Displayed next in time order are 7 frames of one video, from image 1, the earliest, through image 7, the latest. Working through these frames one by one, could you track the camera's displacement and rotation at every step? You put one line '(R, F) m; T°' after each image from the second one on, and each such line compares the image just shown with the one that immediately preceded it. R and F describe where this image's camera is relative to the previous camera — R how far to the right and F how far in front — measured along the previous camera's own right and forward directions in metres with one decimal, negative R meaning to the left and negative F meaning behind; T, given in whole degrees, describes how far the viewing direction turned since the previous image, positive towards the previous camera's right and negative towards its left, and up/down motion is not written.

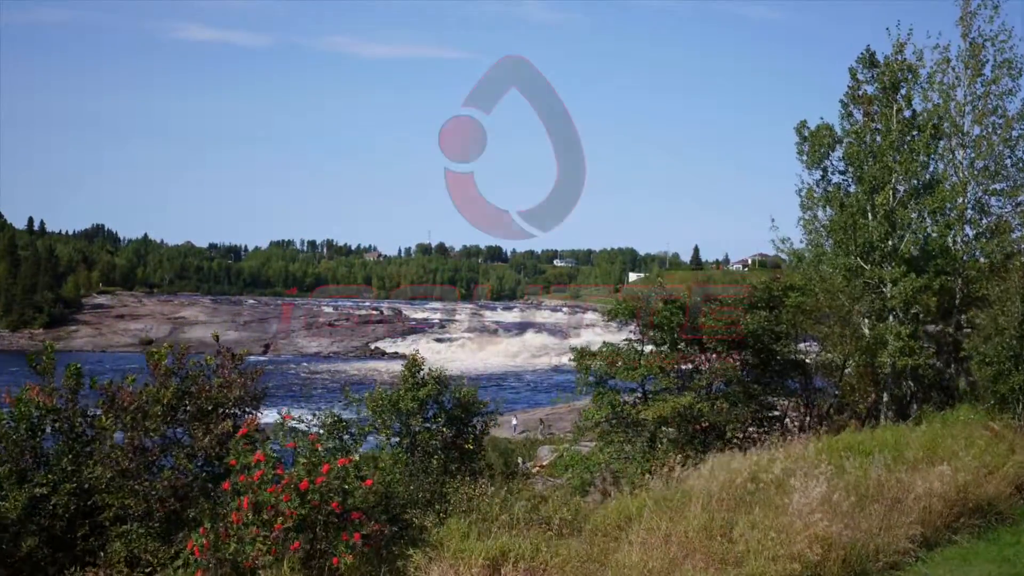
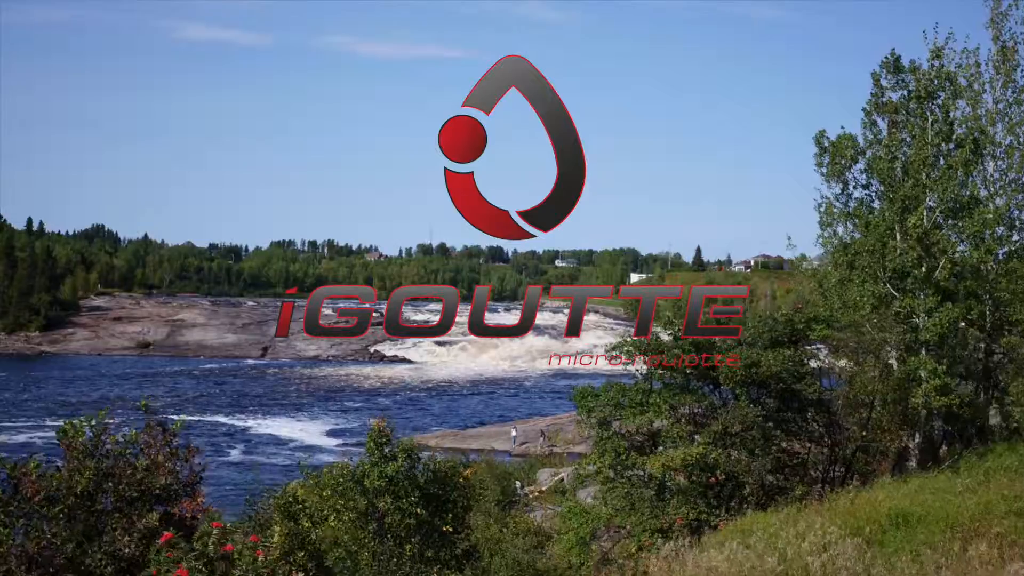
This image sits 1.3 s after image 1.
(+0.1, +0.8) m; 0°
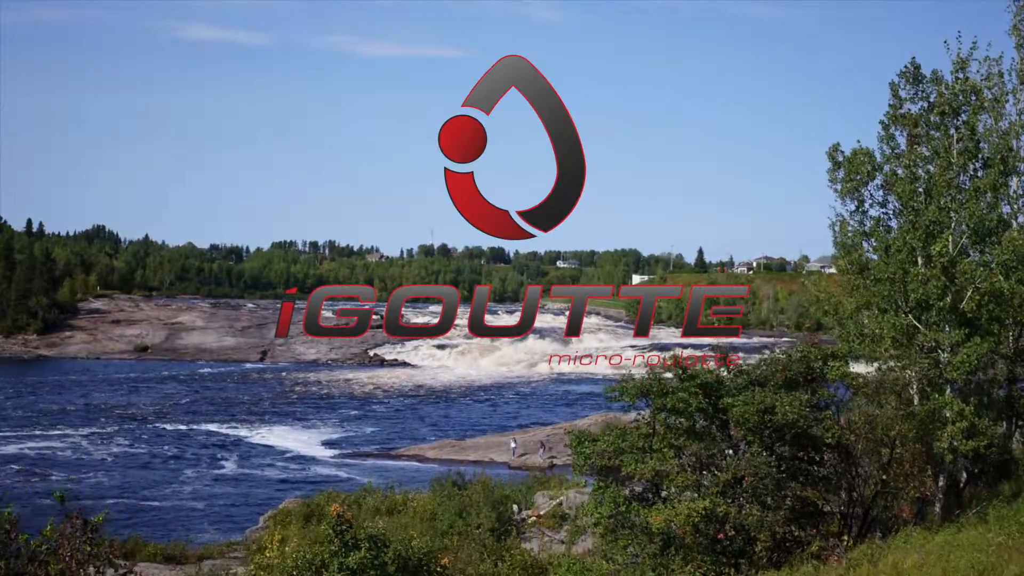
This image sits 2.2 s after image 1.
(+0.1, +0.6) m; 0°
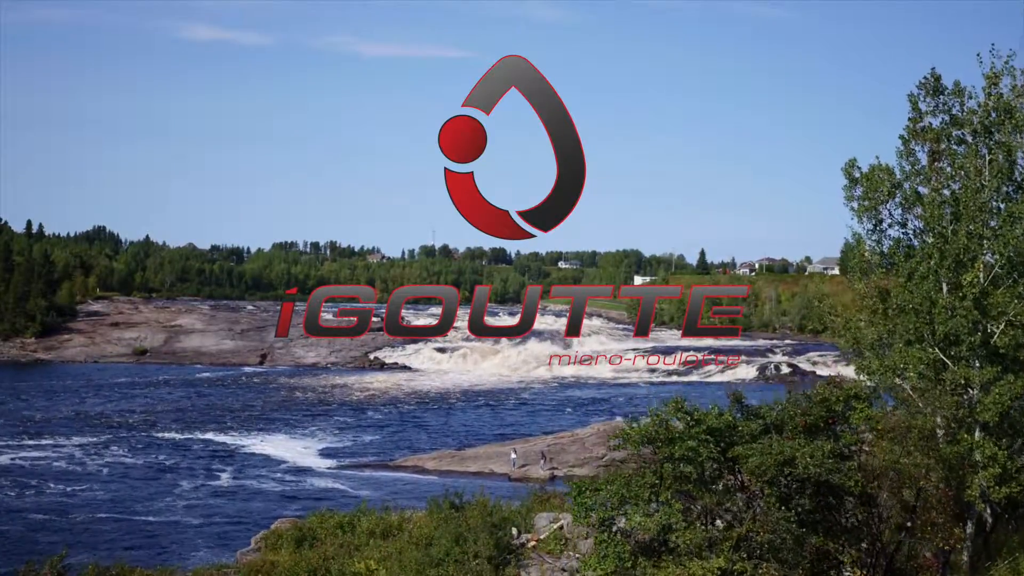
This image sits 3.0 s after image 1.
(0.0, +0.5) m; 0°
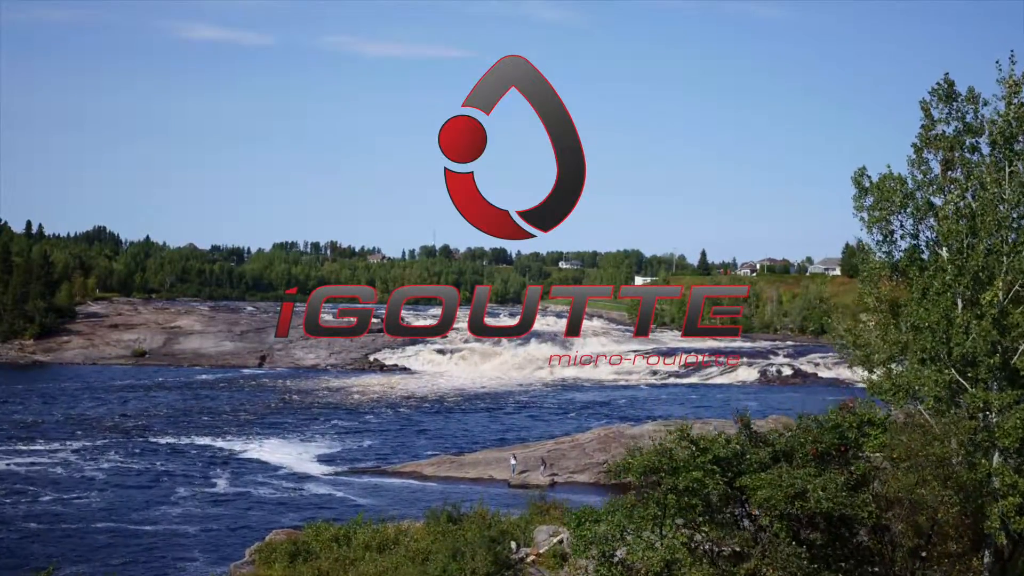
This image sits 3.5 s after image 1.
(0.0, +0.3) m; 0°
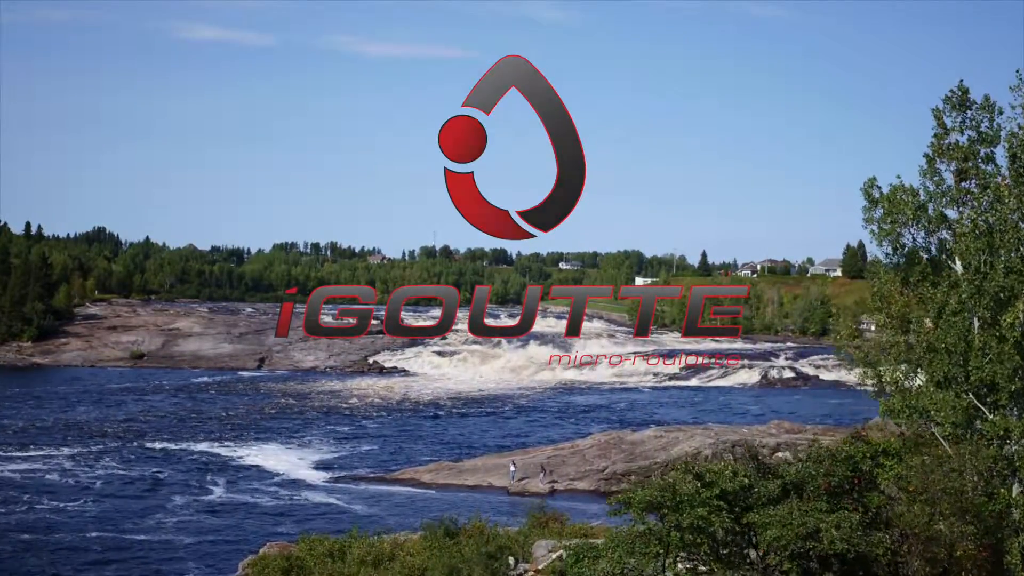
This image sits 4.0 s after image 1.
(0.0, +0.3) m; 0°
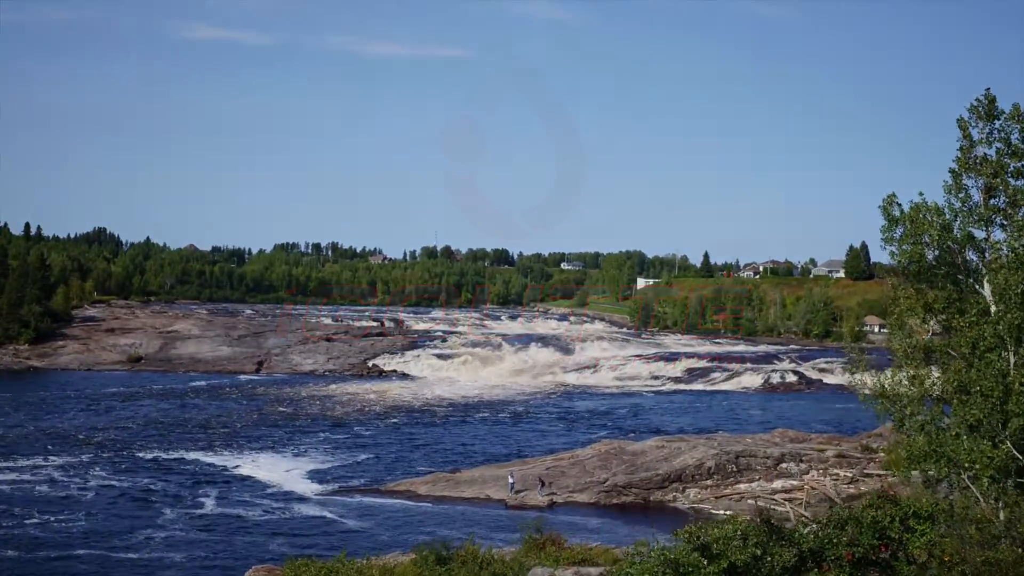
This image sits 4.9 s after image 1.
(+0.1, +0.6) m; 0°
